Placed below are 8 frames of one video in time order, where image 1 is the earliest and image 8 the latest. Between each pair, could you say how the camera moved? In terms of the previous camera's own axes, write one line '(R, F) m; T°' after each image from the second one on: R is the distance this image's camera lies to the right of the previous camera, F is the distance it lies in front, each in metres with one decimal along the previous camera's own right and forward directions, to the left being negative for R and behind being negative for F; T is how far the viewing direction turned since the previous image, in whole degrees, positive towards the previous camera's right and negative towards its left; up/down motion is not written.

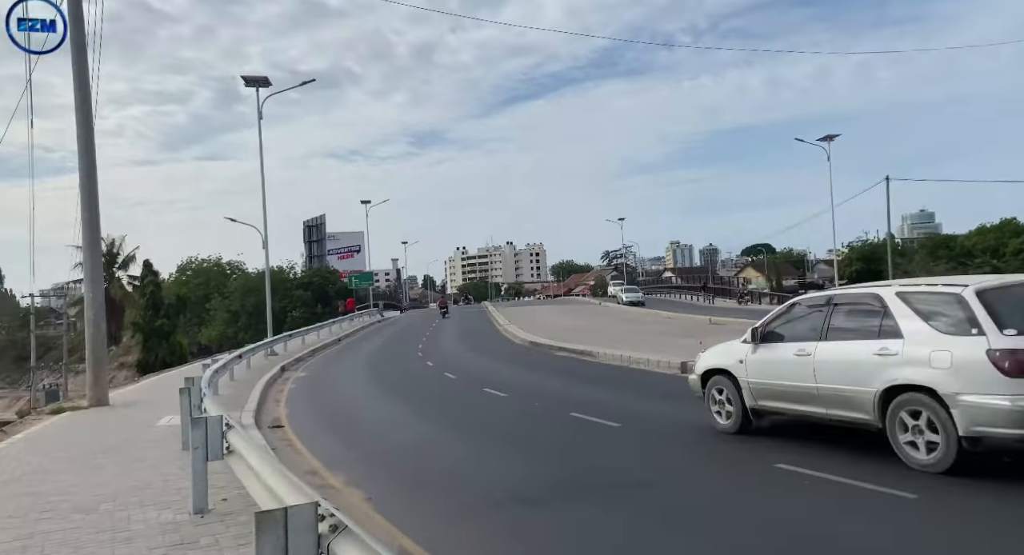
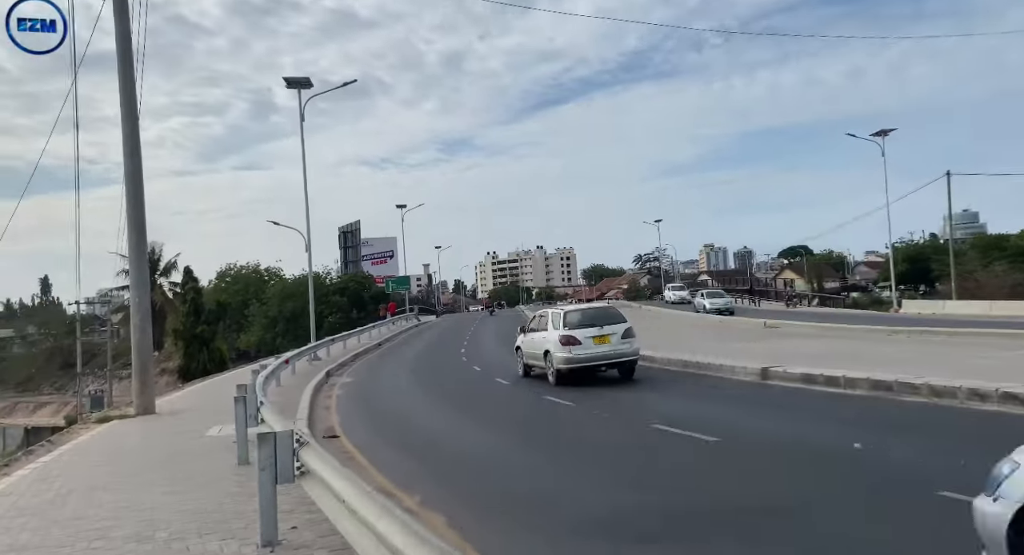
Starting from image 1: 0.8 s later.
(-0.5, +0.7) m; -2°
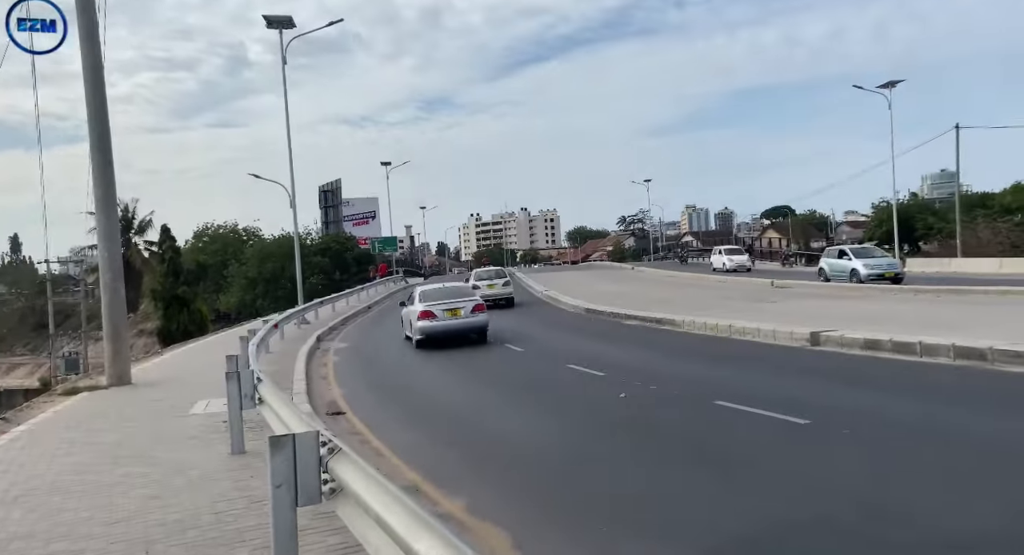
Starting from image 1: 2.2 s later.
(-0.6, +1.4) m; +1°
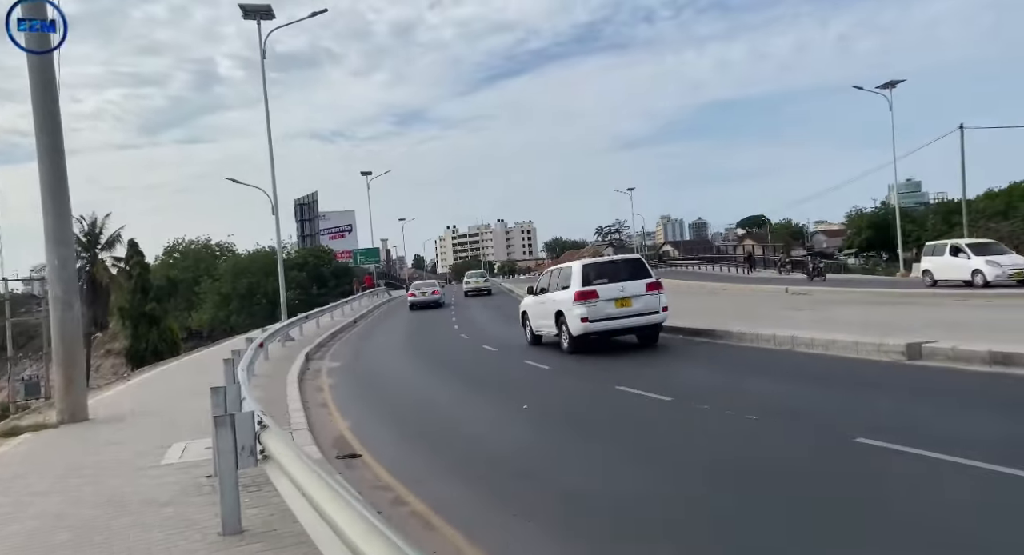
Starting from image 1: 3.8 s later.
(-0.8, +1.9) m; +2°
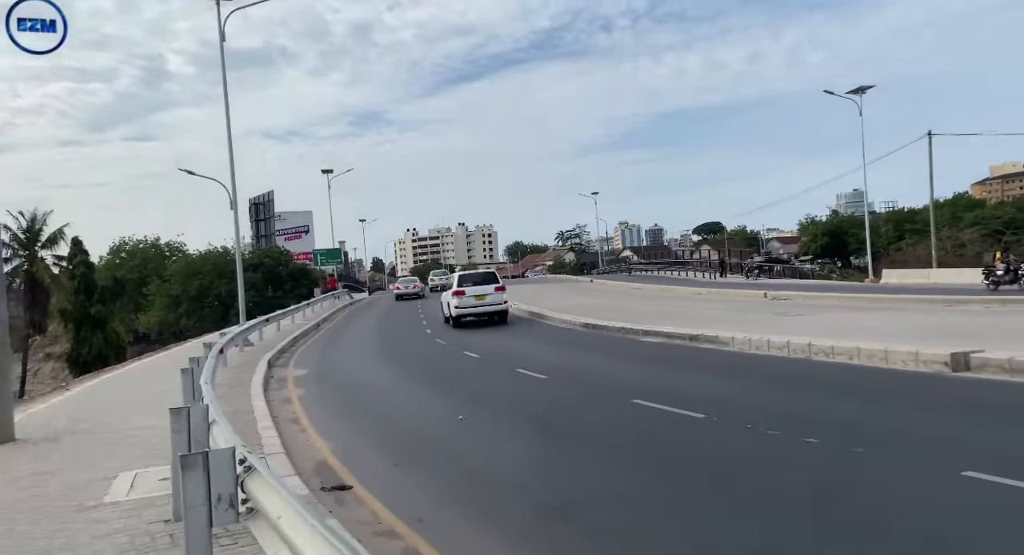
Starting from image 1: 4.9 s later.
(-0.5, +1.1) m; +3°
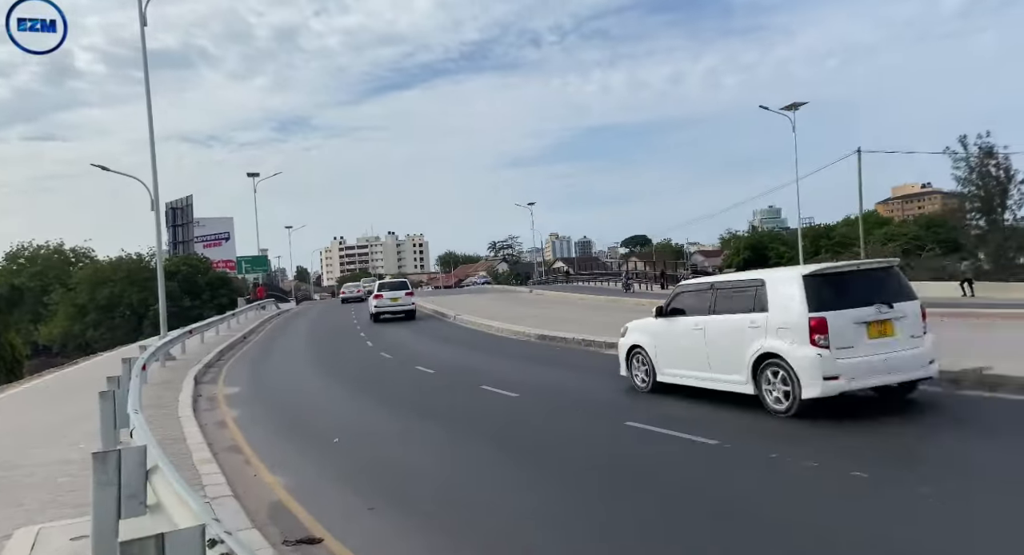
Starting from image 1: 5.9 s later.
(-0.5, +1.0) m; +6°
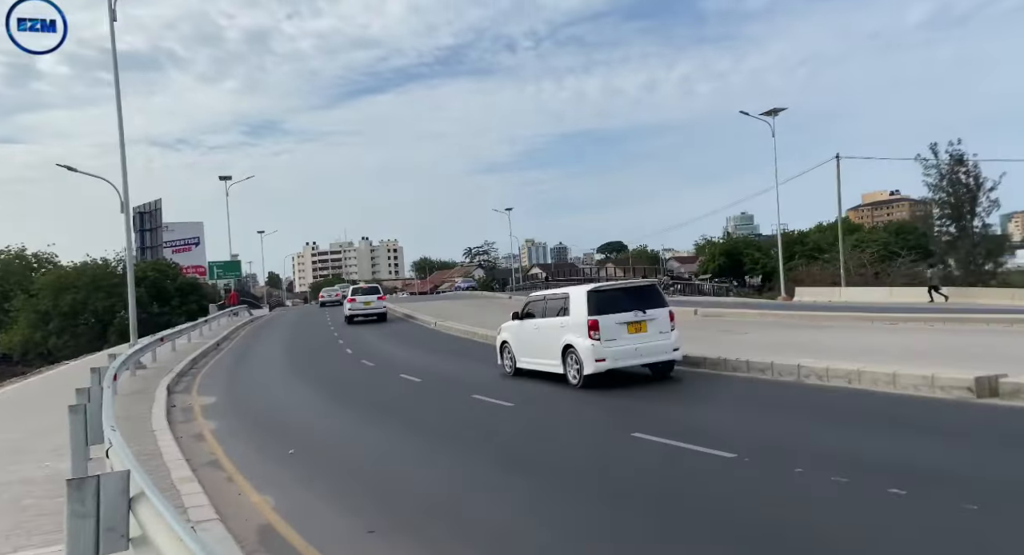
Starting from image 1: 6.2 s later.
(-0.3, +0.4) m; +2°
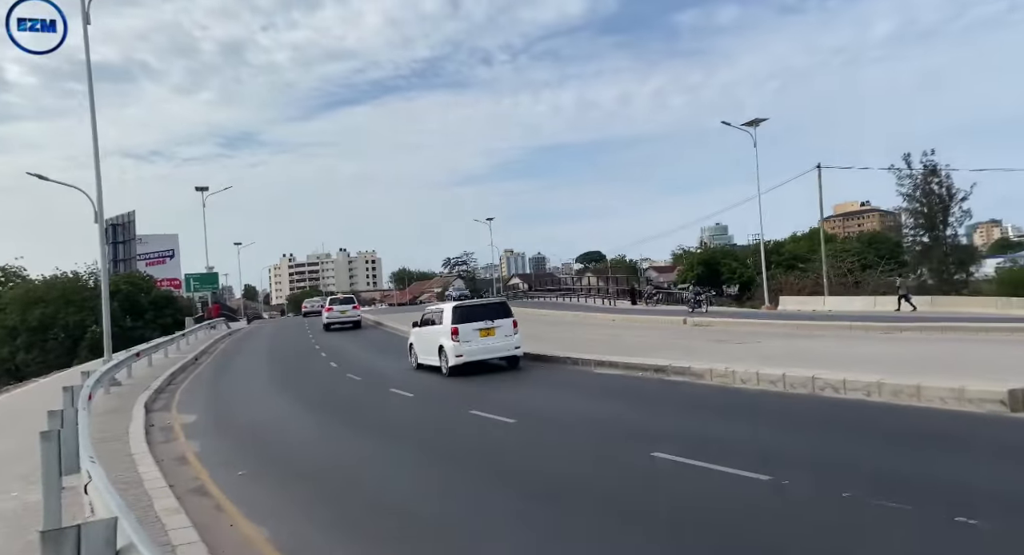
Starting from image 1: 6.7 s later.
(-0.3, +0.5) m; +2°
